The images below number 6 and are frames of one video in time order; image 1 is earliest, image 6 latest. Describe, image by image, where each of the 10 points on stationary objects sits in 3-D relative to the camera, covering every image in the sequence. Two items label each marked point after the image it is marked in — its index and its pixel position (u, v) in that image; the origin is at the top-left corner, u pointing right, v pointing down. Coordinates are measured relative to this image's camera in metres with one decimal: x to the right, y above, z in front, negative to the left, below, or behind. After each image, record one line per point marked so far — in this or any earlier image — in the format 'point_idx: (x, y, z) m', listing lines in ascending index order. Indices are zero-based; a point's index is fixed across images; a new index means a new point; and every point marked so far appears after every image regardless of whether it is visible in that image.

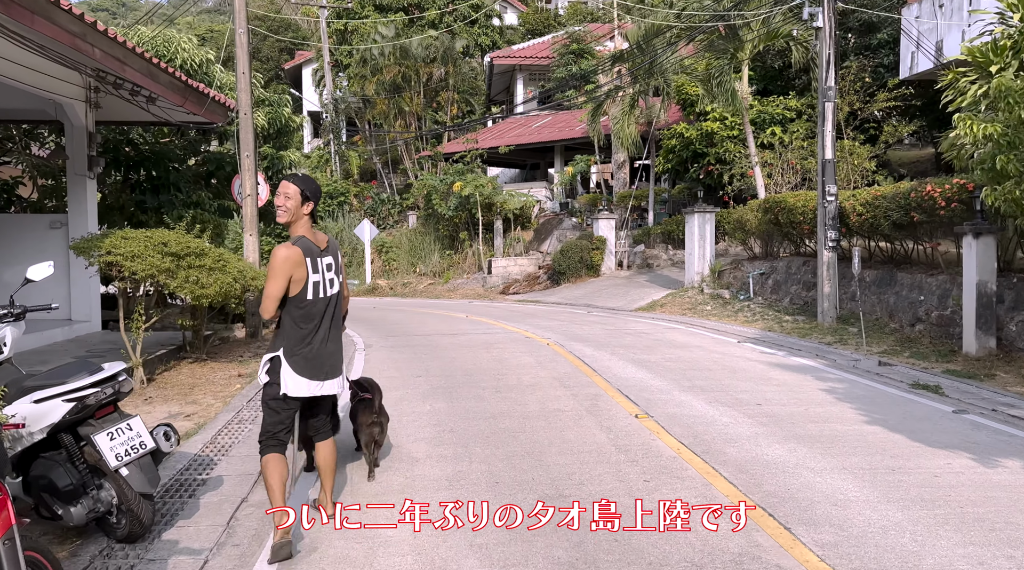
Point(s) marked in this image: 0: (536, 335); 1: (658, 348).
0: (+0.4, -0.8, +13.8) m
1: (+2.1, -0.9, +12.0) m
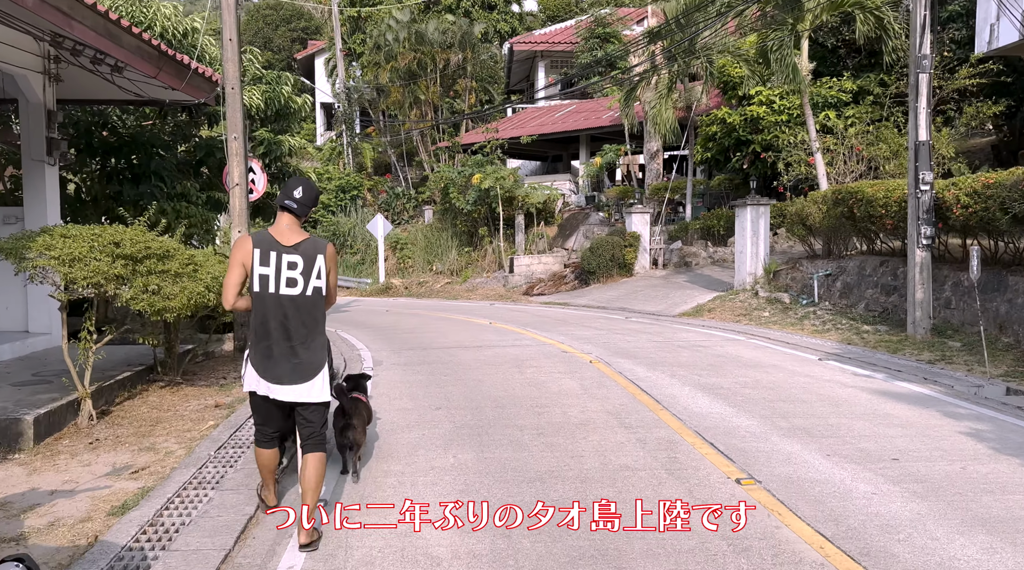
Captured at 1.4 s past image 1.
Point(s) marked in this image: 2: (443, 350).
0: (+0.9, -0.9, +11.8) m
1: (+2.6, -1.0, +9.9) m
2: (-1.0, -0.9, +11.6) m
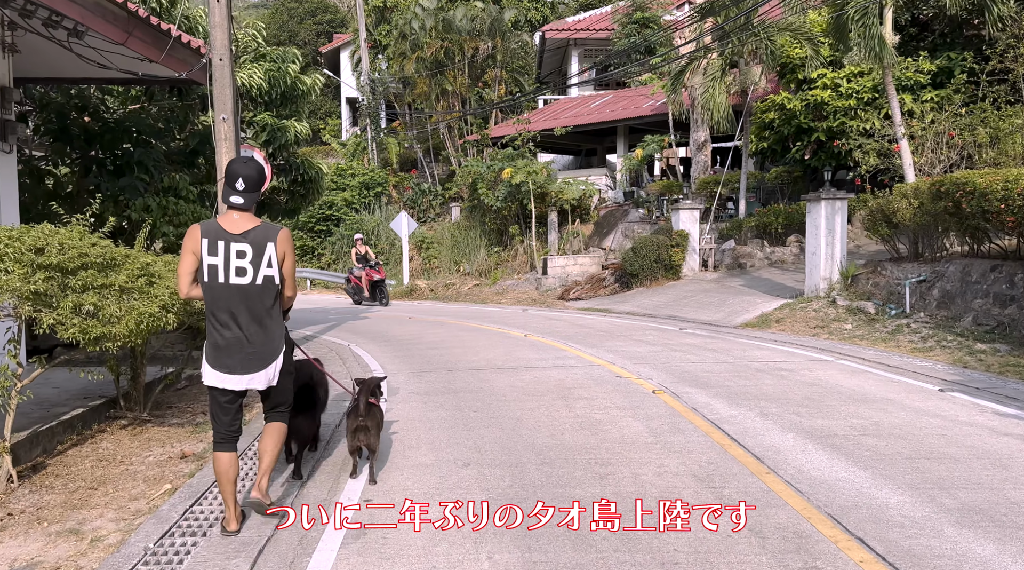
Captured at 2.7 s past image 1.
0: (+1.4, -1.0, +9.8) m
1: (+3.0, -1.1, +7.9) m
2: (-0.5, -1.0, +9.7) m
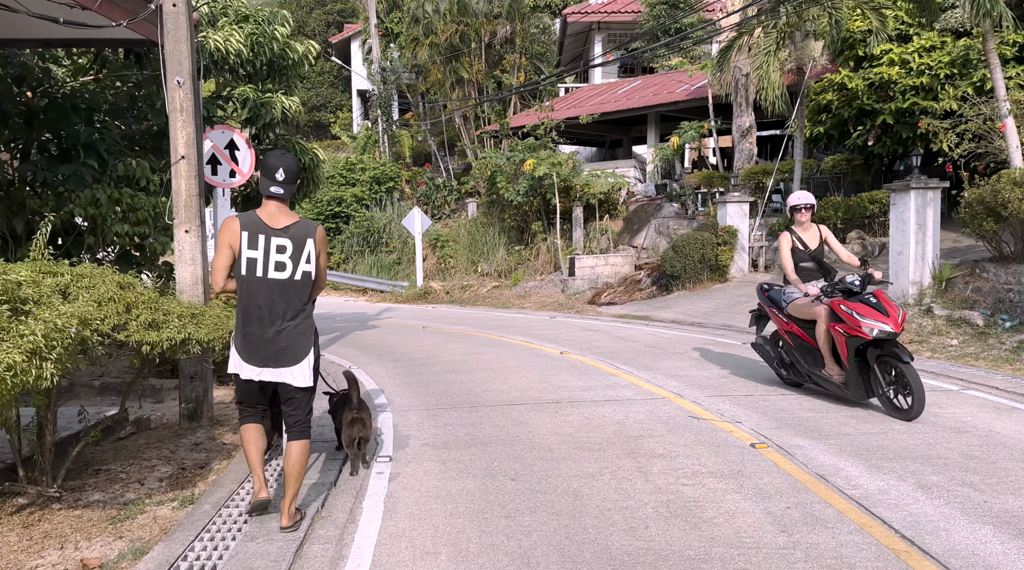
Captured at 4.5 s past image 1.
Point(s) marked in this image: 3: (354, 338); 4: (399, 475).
0: (+1.8, -1.1, +7.6) m
1: (+3.4, -1.2, +5.7) m
2: (-0.1, -1.2, +7.5) m
3: (-2.7, -0.9, +14.3) m
4: (-0.8, -1.3, +5.8) m
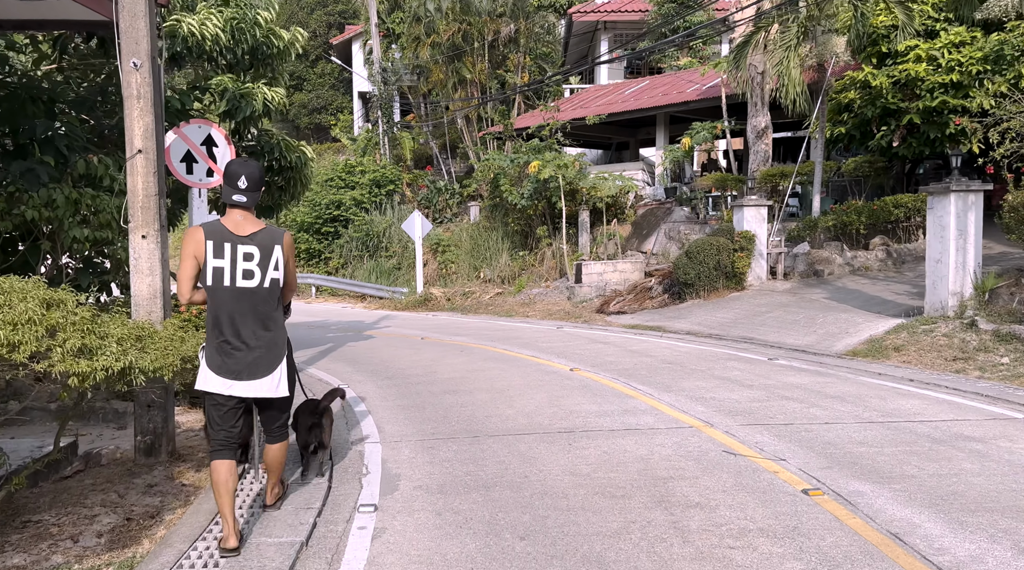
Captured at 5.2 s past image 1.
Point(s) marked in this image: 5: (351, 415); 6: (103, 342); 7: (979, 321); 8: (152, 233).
0: (+1.8, -1.2, +6.7) m
1: (+3.4, -1.3, +4.7) m
2: (0.0, -1.3, +6.6) m
3: (-2.7, -1.1, +13.3) m
4: (-0.7, -1.4, +4.8) m
5: (-1.6, -1.2, +8.1) m
6: (-2.2, -0.3, +4.5) m
7: (+6.0, -0.5, +10.7) m
8: (-2.7, +0.4, +6.2) m
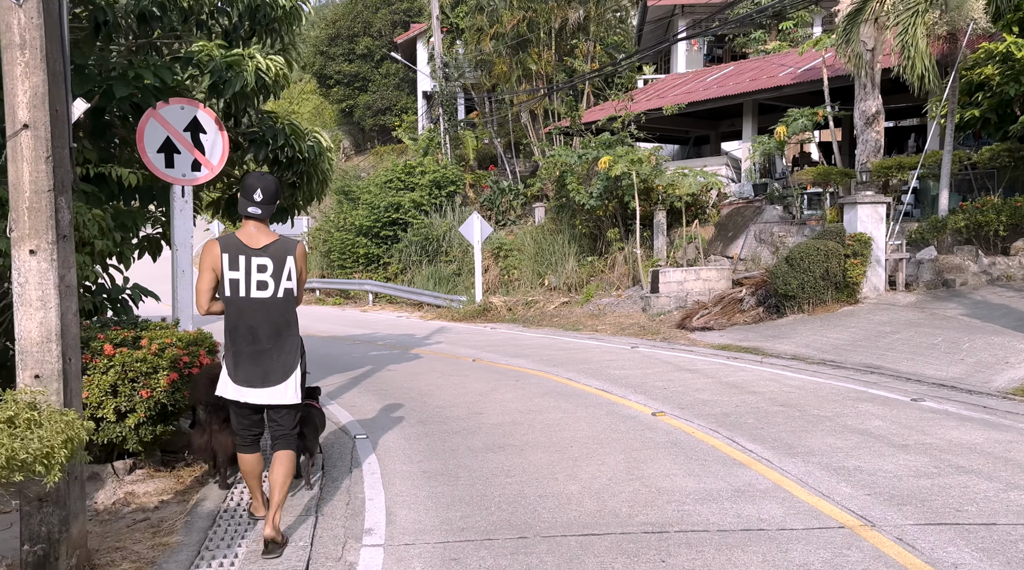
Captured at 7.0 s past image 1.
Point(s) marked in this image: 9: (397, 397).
0: (+2.2, -1.4, +4.3) m
1: (+3.6, -1.5, +2.2) m
2: (+0.3, -1.5, +4.4) m
3: (-1.7, -1.3, +11.4) m
4: (-0.5, -1.6, +2.7) m
5: (-1.1, -1.4, +6.0) m
6: (-2.0, -0.5, +2.5) m
7: (+6.7, -0.7, +8.0) m
8: (-2.4, +0.2, +4.2) m
9: (-1.3, -1.3, +9.4) m
